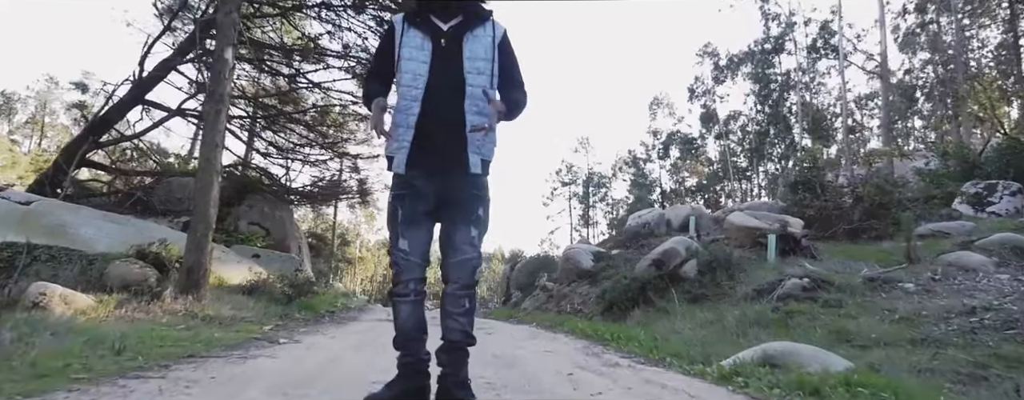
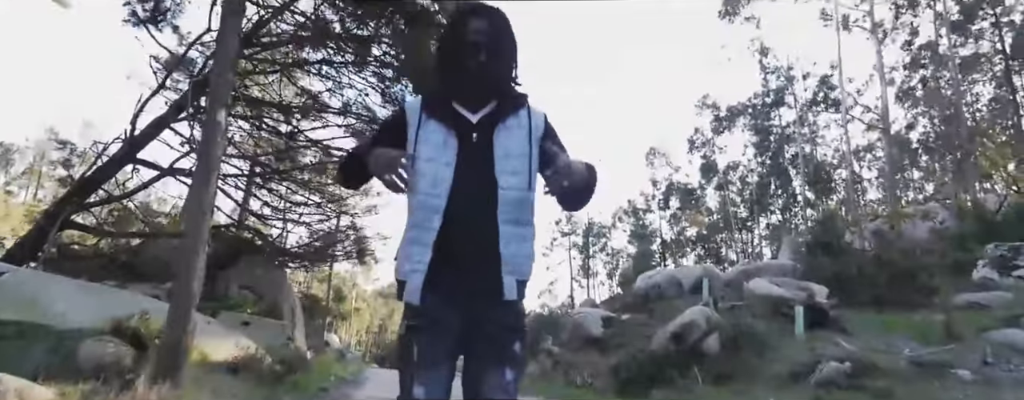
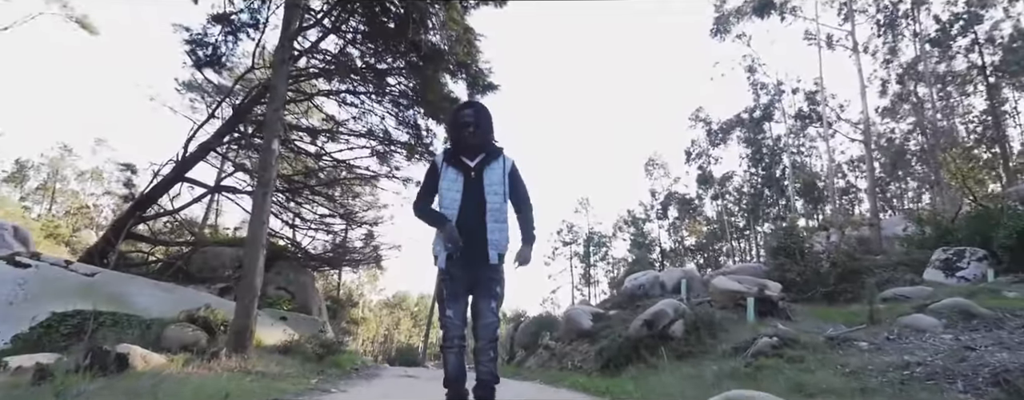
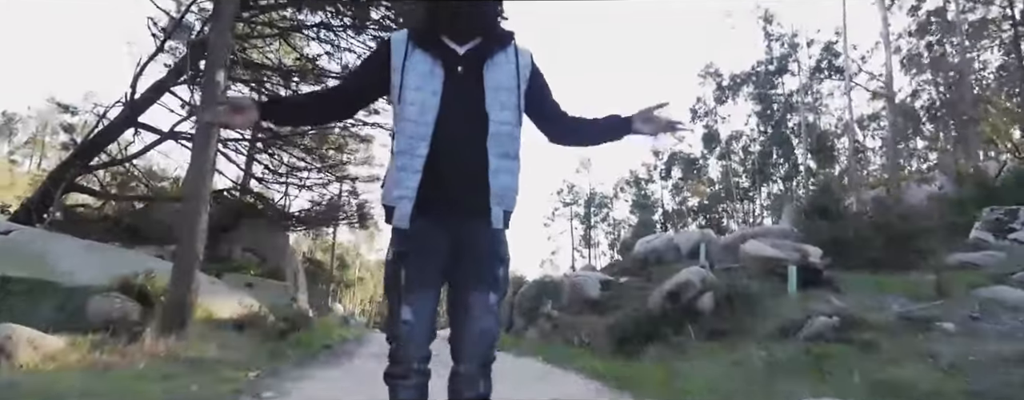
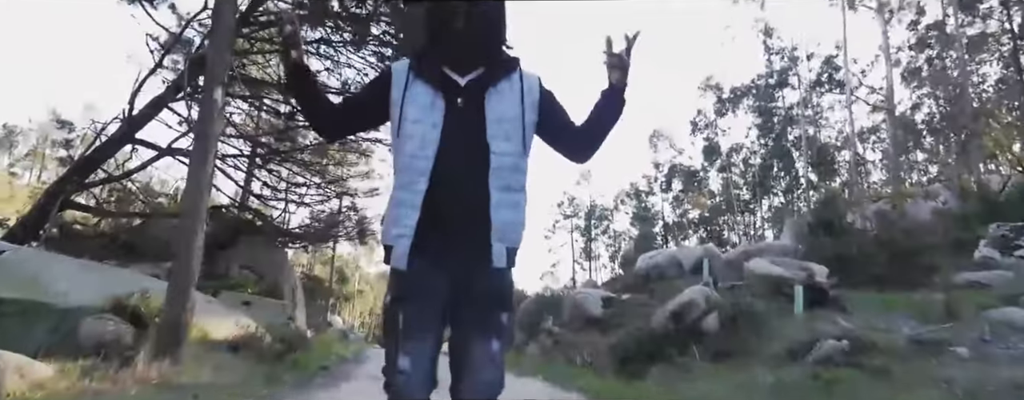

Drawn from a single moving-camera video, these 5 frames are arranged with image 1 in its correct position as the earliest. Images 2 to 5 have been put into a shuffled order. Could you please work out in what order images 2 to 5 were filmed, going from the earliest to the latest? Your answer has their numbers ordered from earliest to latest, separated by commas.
4, 5, 2, 3
